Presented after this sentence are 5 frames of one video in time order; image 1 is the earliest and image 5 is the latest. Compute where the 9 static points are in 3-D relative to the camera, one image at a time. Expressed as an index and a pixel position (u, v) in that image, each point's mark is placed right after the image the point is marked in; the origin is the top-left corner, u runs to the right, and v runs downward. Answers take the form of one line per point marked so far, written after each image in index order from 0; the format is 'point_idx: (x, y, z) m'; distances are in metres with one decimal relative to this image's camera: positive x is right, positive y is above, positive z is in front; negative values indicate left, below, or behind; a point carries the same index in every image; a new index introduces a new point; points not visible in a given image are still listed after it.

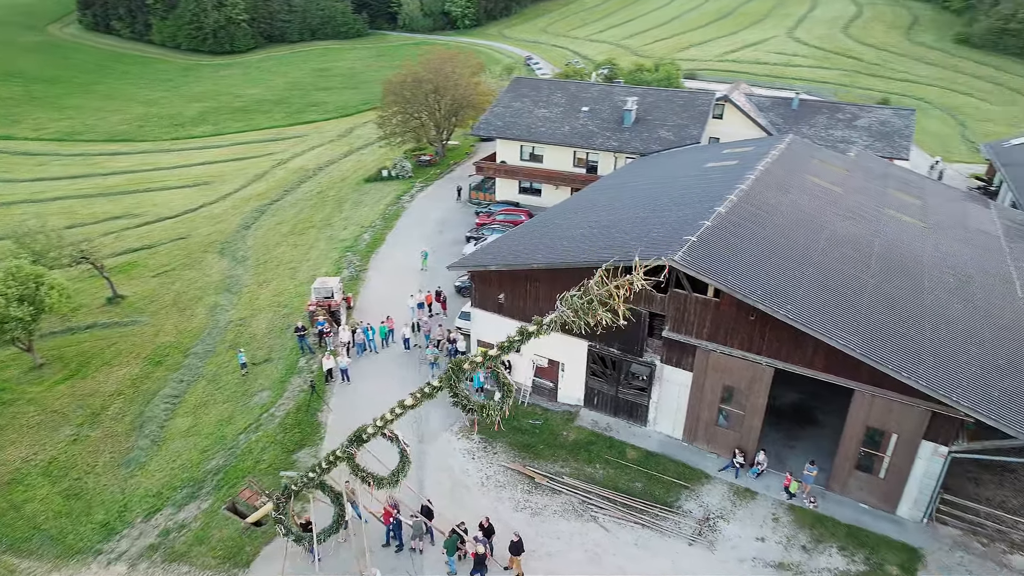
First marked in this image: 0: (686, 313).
0: (+4.8, -0.7, +19.0) m
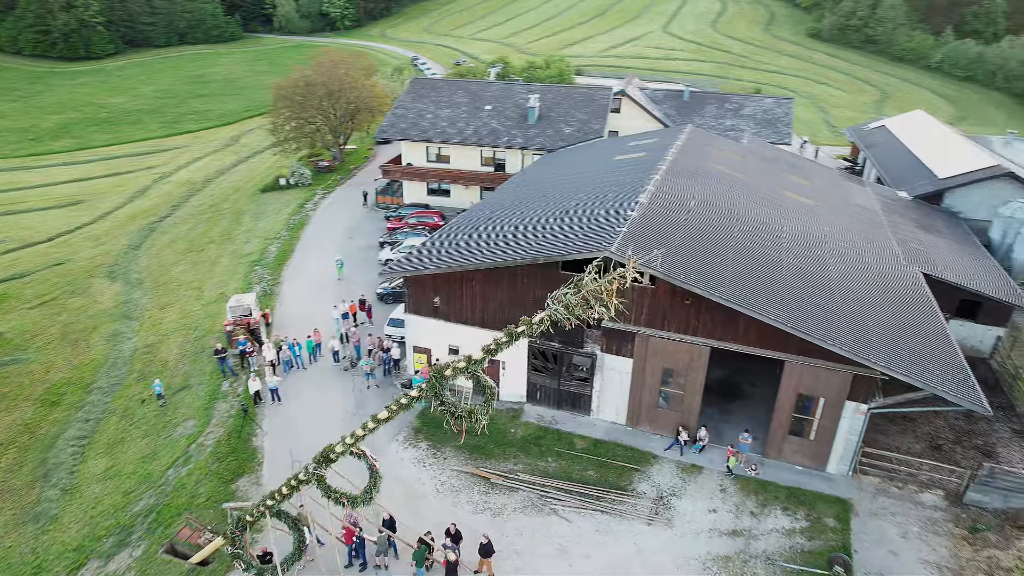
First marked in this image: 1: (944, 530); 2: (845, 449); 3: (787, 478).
0: (+3.2, -0.4, +19.7) m
1: (+11.0, -6.1, +17.5) m
2: (+9.2, -4.5, +18.9) m
3: (+7.7, -5.3, +19.1) m
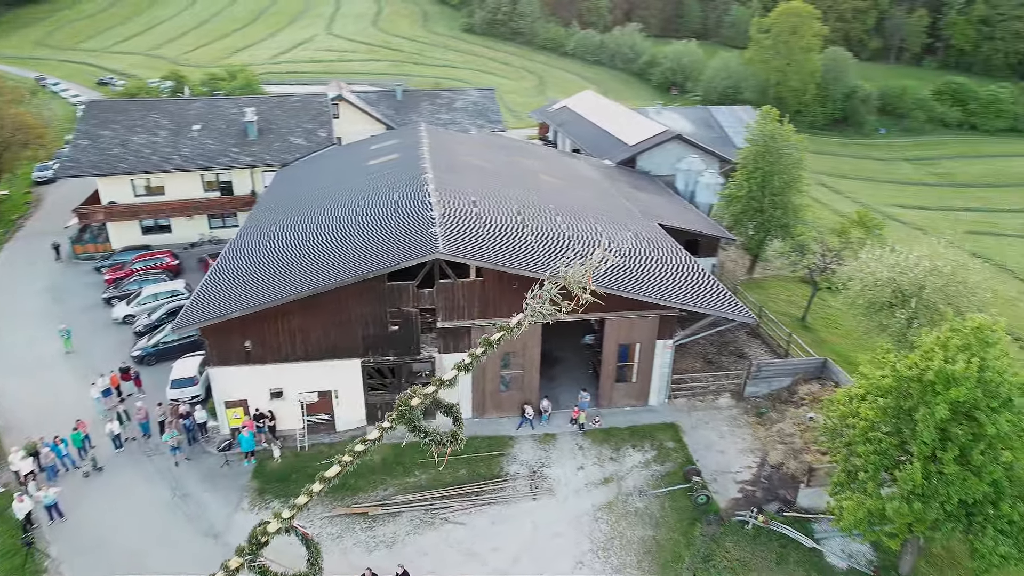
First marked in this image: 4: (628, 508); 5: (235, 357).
0: (-1.7, -0.3, +19.9) m
1: (+7.3, -4.2, +21.7) m
2: (+4.8, -3.0, +22.1) m
3: (+3.6, -4.2, +21.7) m
4: (+3.2, -6.0, +18.7) m
5: (-8.0, -2.0, +19.7) m
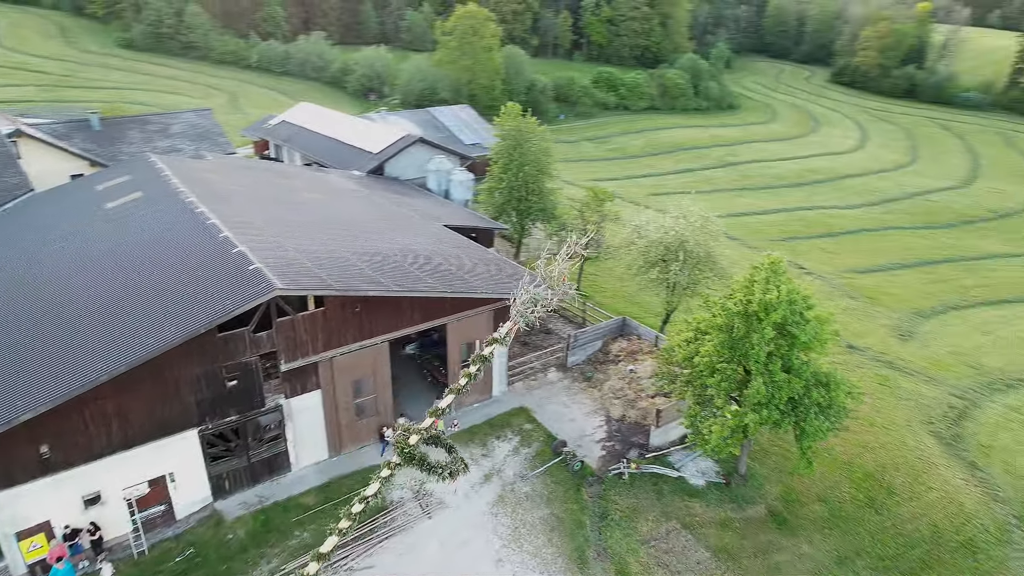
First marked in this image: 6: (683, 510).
0: (-5.7, -1.3, +18.3) m
1: (+2.2, -3.5, +23.8) m
2: (-0.4, -2.8, +23.1) m
3: (-1.1, -4.2, +22.2) m
4: (+0.2, -5.9, +19.4) m
5: (-10.9, -4.1, +15.4) m
6: (+4.7, -6.1, +18.8) m
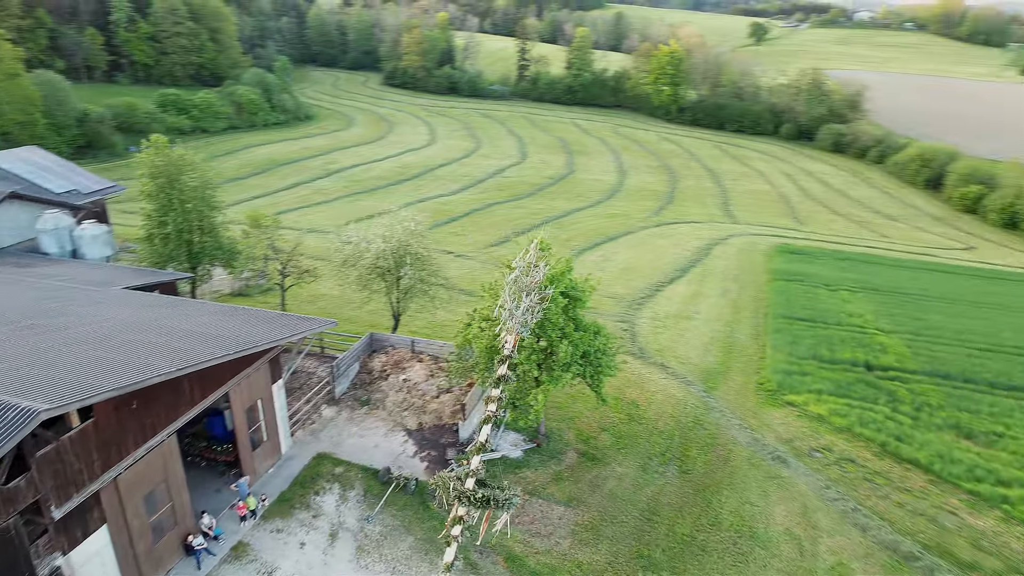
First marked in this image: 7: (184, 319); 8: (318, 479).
0: (-8.9, -3.6, +13.7) m
1: (-5.1, -4.3, +22.9) m
2: (-7.0, -4.2, +20.7) m
3: (-6.7, -5.6, +19.8) m
4: (-3.7, -6.7, +18.2) m
5: (-10.7, -7.3, +8.6) m
6: (+0.3, -5.8, +20.3) m
7: (-9.4, -1.0, +19.6) m
8: (-5.6, -5.6, +20.0) m
